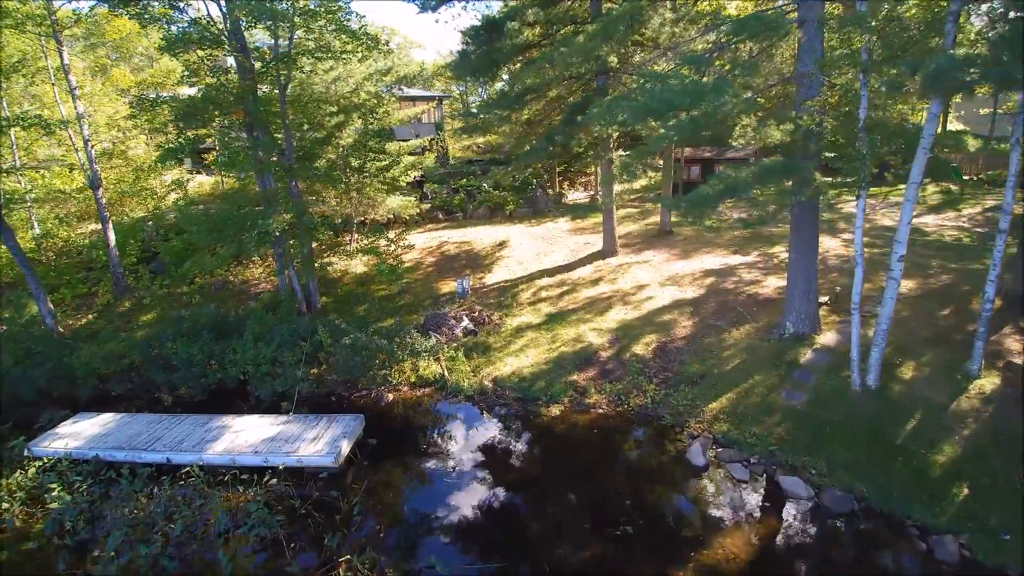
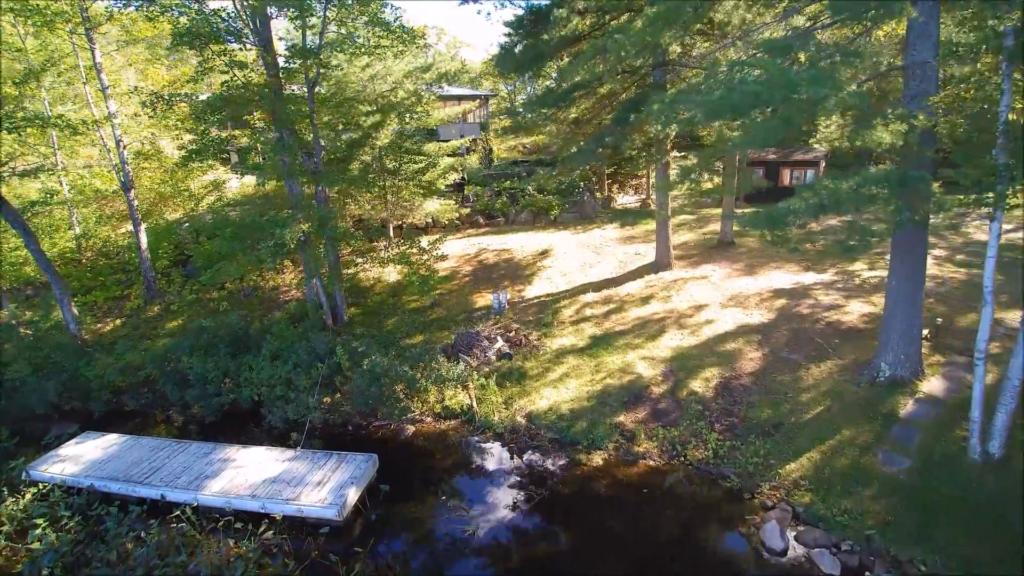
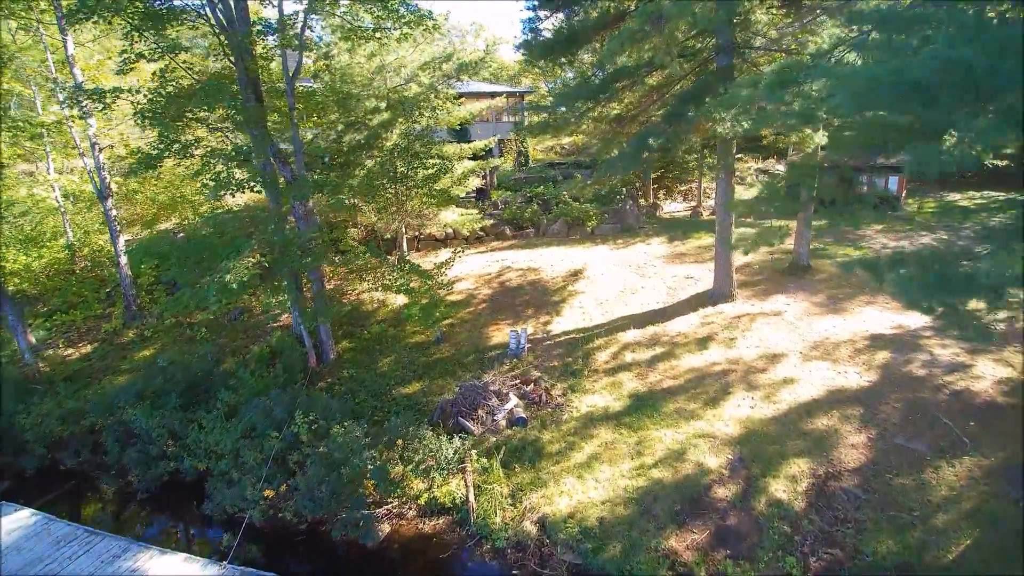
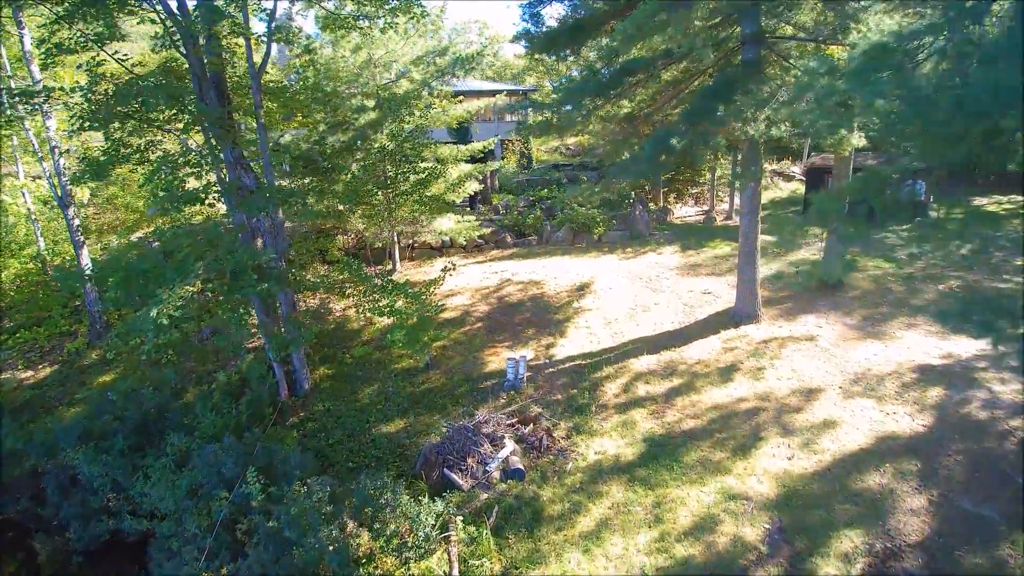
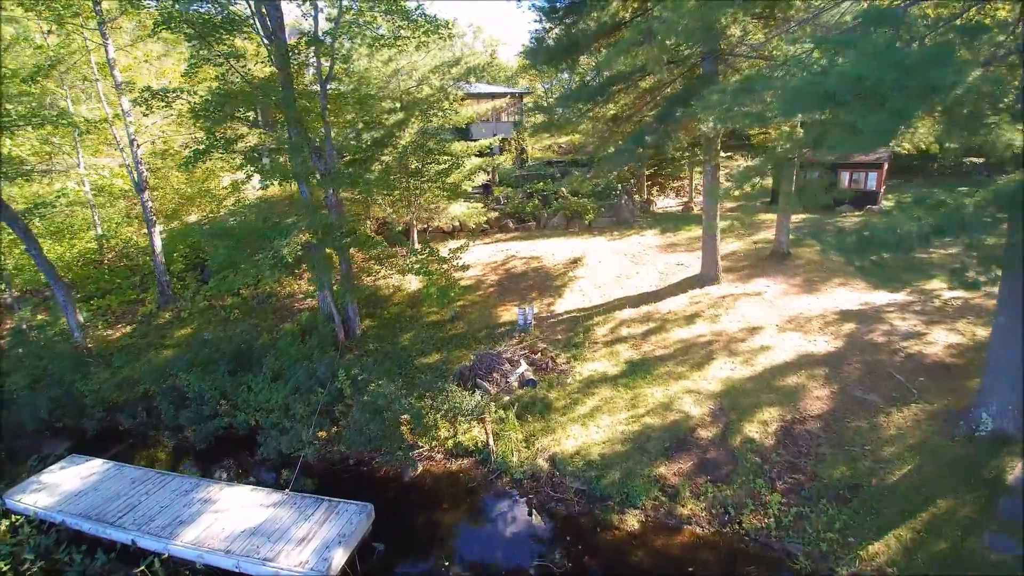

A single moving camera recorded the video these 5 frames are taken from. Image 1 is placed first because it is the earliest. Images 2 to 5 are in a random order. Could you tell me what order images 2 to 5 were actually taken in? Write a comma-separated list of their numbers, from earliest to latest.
2, 5, 3, 4
